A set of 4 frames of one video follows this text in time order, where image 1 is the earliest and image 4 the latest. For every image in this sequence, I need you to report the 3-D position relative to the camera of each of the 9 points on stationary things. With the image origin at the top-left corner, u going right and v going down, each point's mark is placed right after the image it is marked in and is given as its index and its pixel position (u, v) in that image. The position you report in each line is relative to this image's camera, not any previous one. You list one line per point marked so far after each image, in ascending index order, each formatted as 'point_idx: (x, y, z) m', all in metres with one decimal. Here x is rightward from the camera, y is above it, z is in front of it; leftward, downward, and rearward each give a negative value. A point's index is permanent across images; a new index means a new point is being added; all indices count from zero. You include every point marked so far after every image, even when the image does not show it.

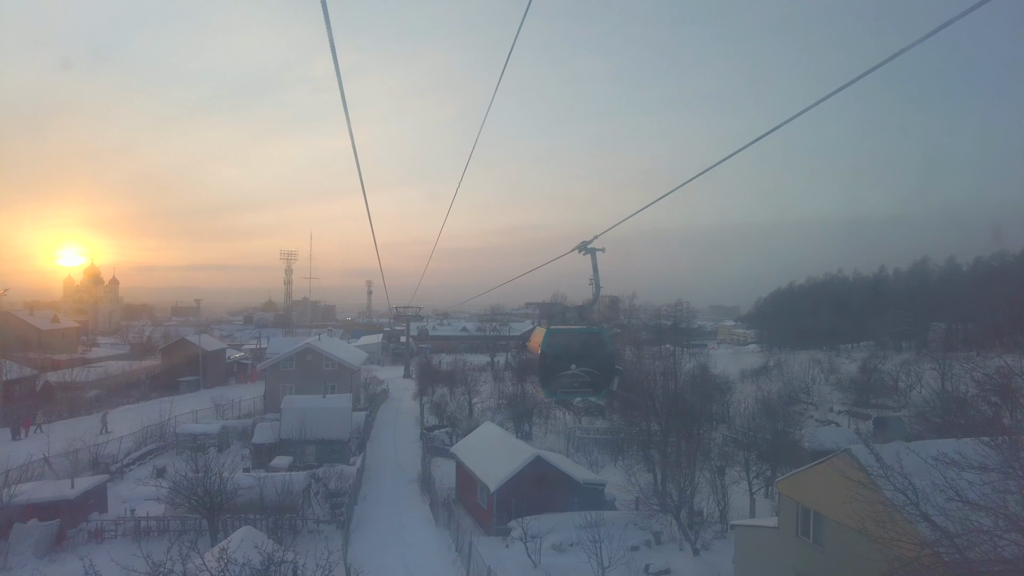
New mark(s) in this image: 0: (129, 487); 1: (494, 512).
0: (-5.4, -2.8, +9.5) m
1: (-0.2, -2.7, +8.1) m
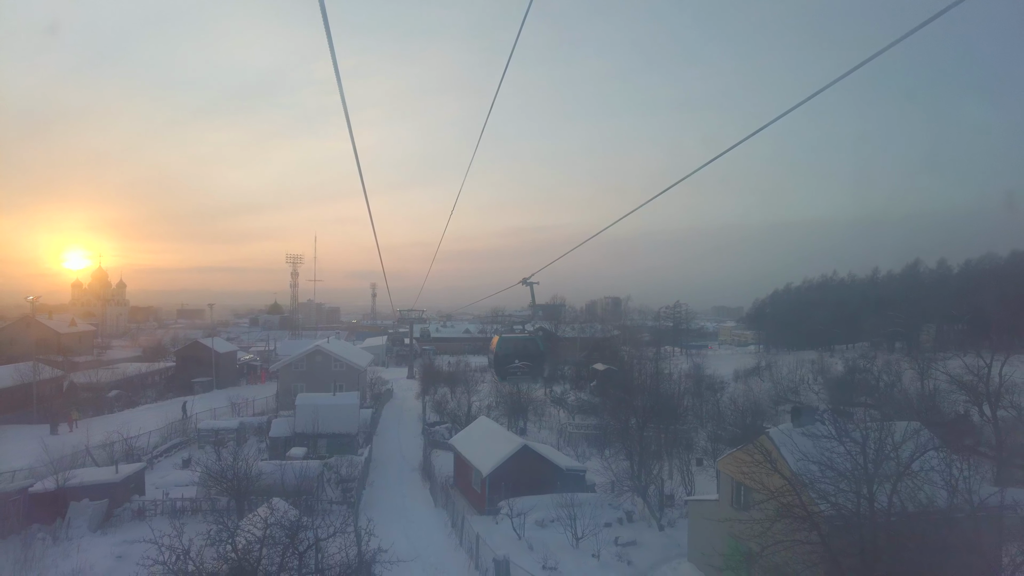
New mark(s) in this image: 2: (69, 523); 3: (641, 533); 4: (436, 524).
0: (-5.5, -3.0, +10.7) m
1: (-0.3, -2.8, +9.2) m
2: (-5.3, -2.8, +8.1) m
3: (+1.6, -3.0, +8.2) m
4: (-1.0, -2.9, +8.4) m
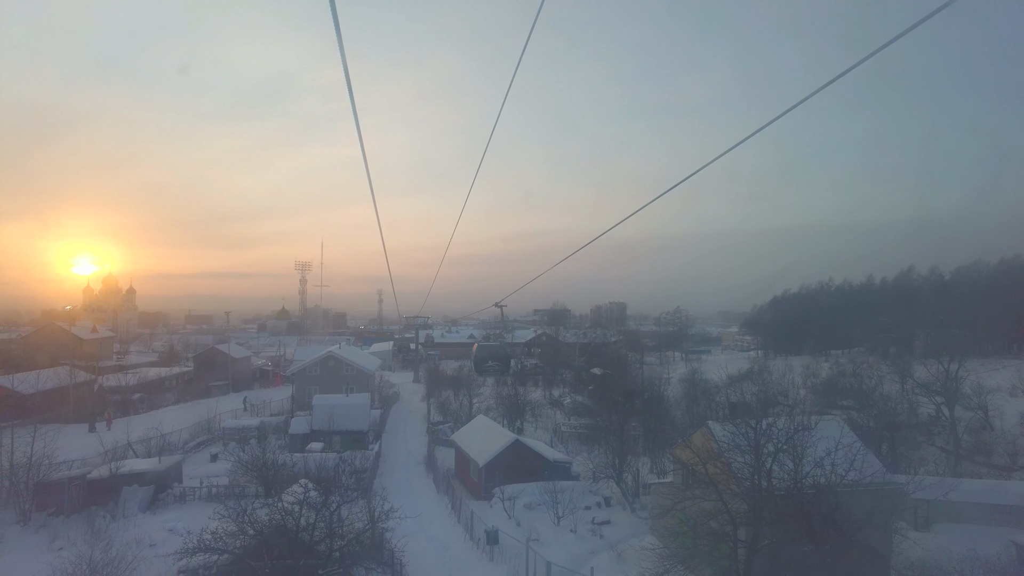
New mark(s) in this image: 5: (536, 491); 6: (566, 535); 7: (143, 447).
0: (-5.6, -3.2, +12.0) m
1: (-0.4, -3.0, +10.5) m
2: (-5.4, -3.0, +9.4) m
3: (+1.4, -3.2, +9.5) m
4: (-1.1, -3.1, +9.7) m
5: (+0.4, -3.0, +10.1) m
6: (+0.7, -3.1, +8.4) m
7: (-6.6, -2.8, +12.1) m
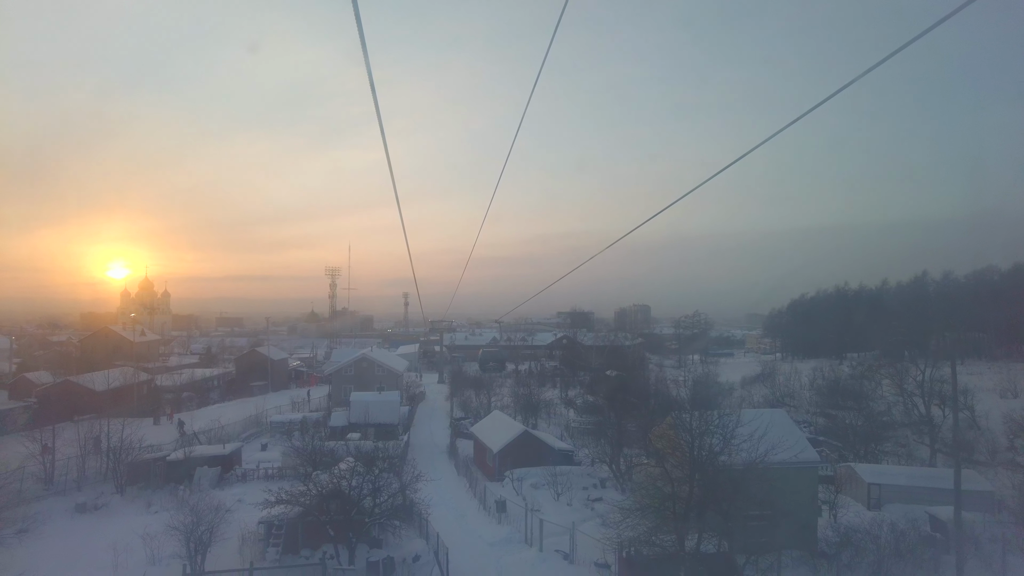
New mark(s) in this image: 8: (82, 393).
0: (-5.4, -3.4, +14.0) m
1: (-0.3, -3.3, +12.3) m
2: (-5.3, -3.3, +11.4) m
3: (+1.6, -3.4, +11.2) m
4: (-0.9, -3.4, +11.5) m
5: (+0.5, -3.3, +11.9) m
6: (+0.8, -3.3, +10.2) m
7: (-6.4, -3.1, +14.1) m
8: (-10.5, -2.6, +16.4) m
